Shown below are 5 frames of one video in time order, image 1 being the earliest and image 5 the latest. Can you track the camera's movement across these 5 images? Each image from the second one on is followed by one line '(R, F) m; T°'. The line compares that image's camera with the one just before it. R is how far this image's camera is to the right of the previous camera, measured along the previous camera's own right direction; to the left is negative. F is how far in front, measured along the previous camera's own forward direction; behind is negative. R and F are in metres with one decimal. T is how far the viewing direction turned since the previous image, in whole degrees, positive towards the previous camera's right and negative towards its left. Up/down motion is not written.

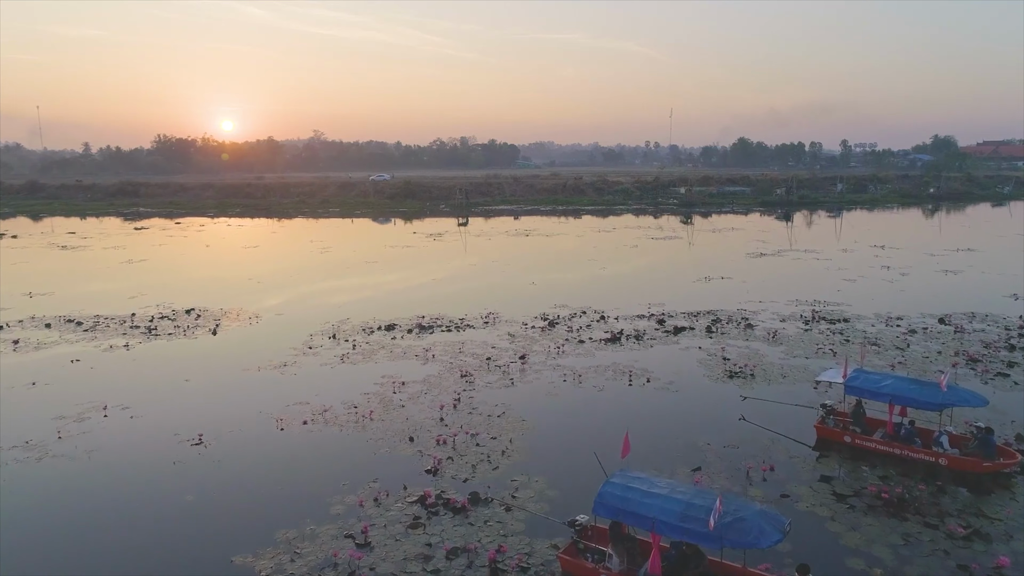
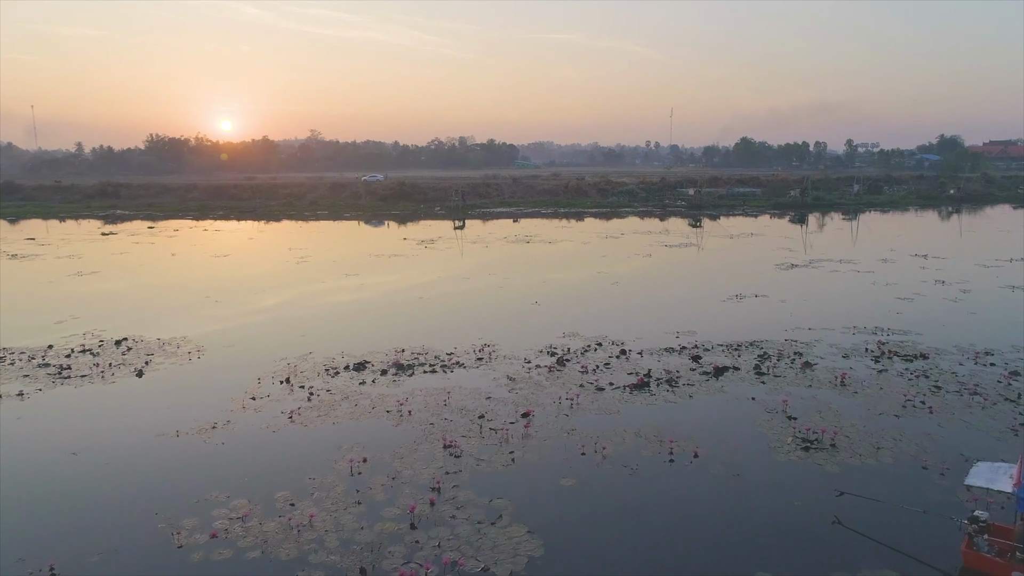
(0.0, +2.7) m; 0°
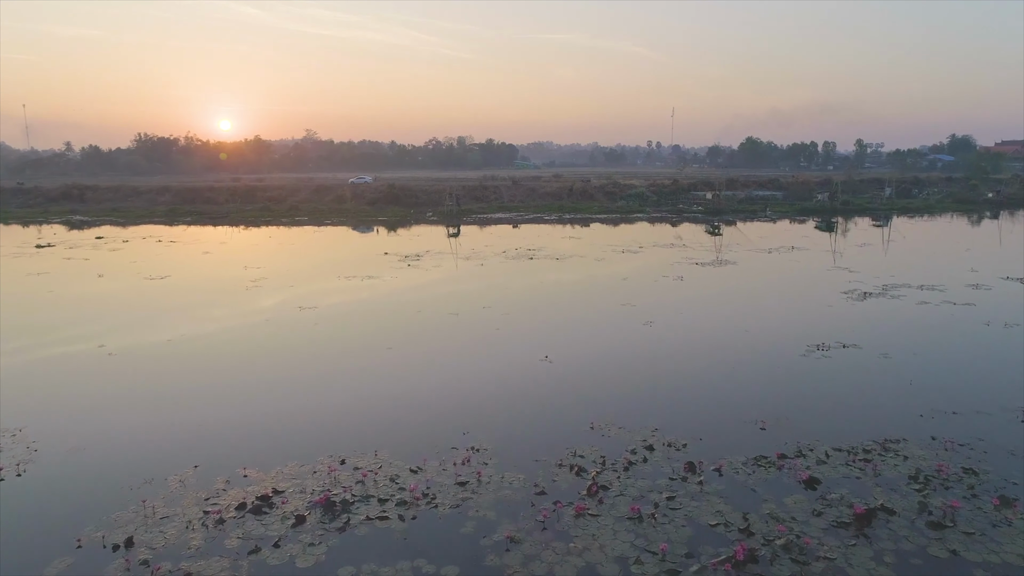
(0.0, +4.3) m; 0°
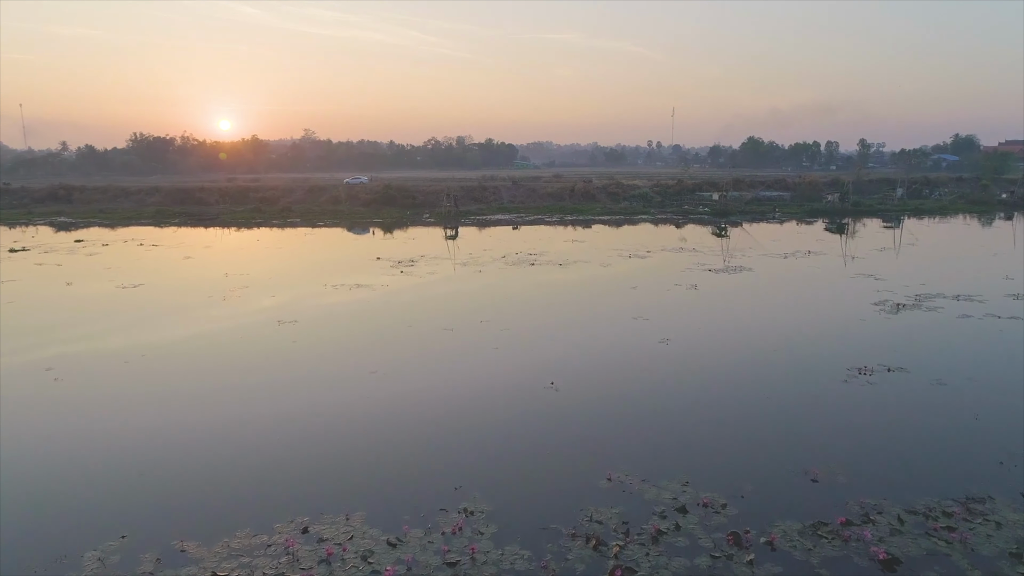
(0.0, +1.4) m; 0°
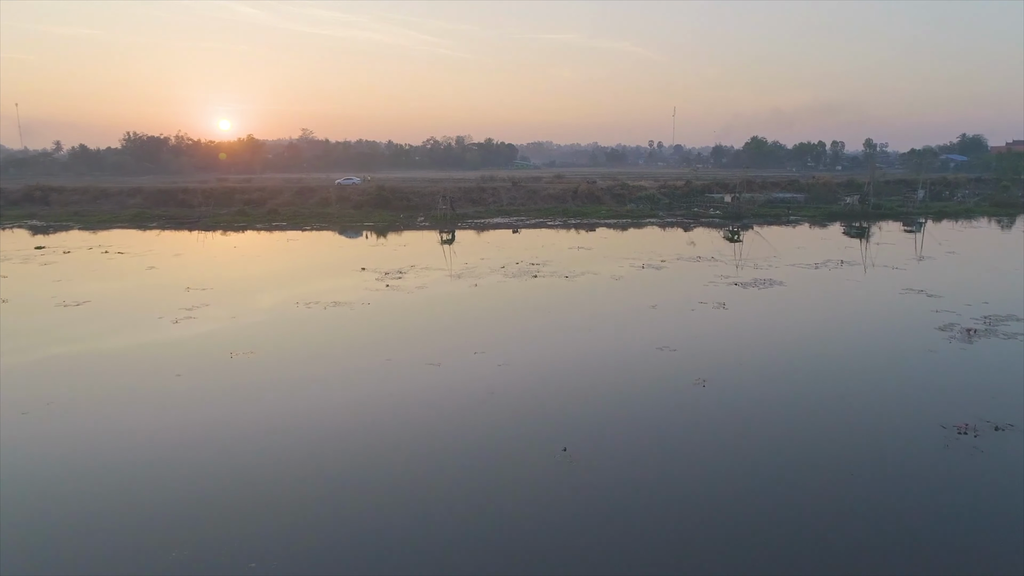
(0.0, +2.4) m; 0°
